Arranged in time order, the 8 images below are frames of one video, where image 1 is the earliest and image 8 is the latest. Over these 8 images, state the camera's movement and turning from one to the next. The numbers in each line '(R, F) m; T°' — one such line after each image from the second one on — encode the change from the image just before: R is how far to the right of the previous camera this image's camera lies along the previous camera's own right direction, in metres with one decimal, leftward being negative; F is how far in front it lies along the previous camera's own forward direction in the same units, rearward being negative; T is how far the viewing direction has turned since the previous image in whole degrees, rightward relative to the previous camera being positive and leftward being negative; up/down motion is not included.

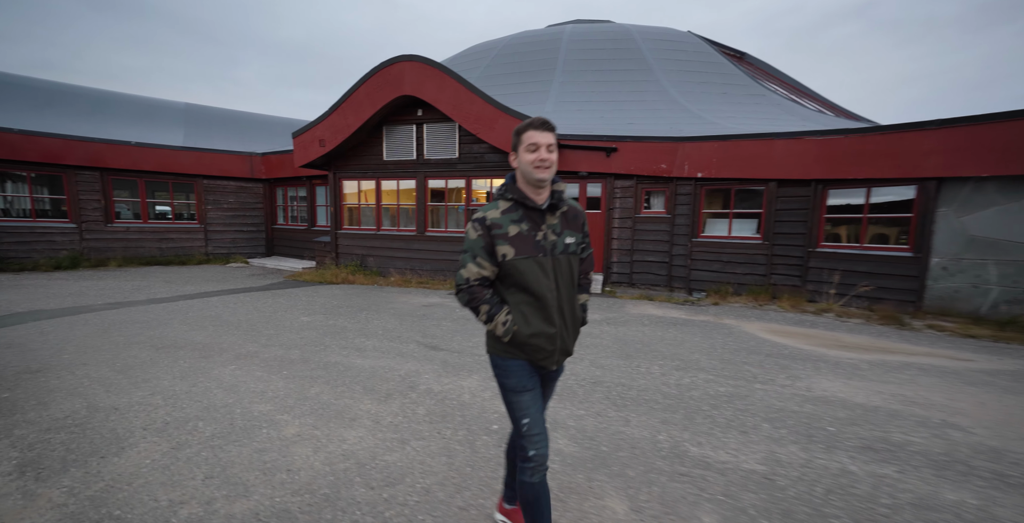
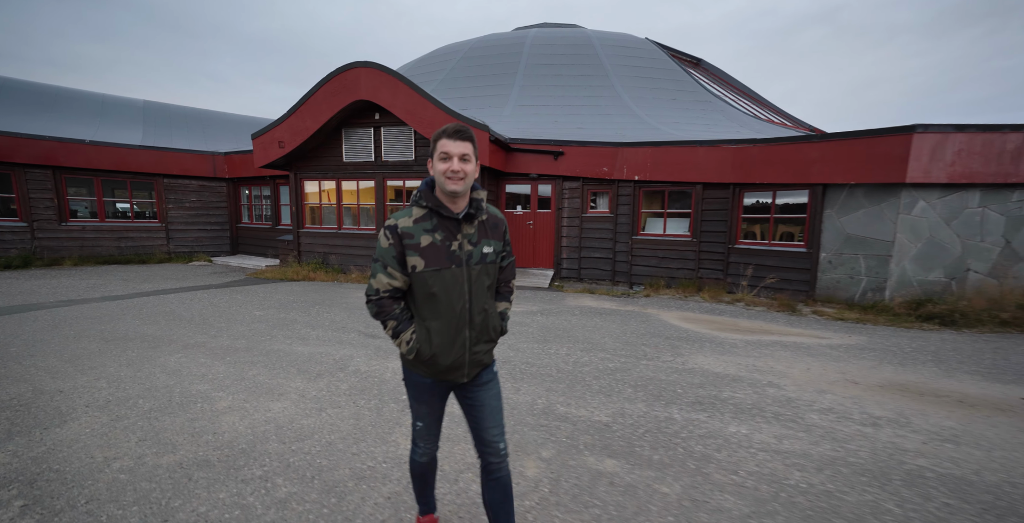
(+0.7, -0.6) m; +3°
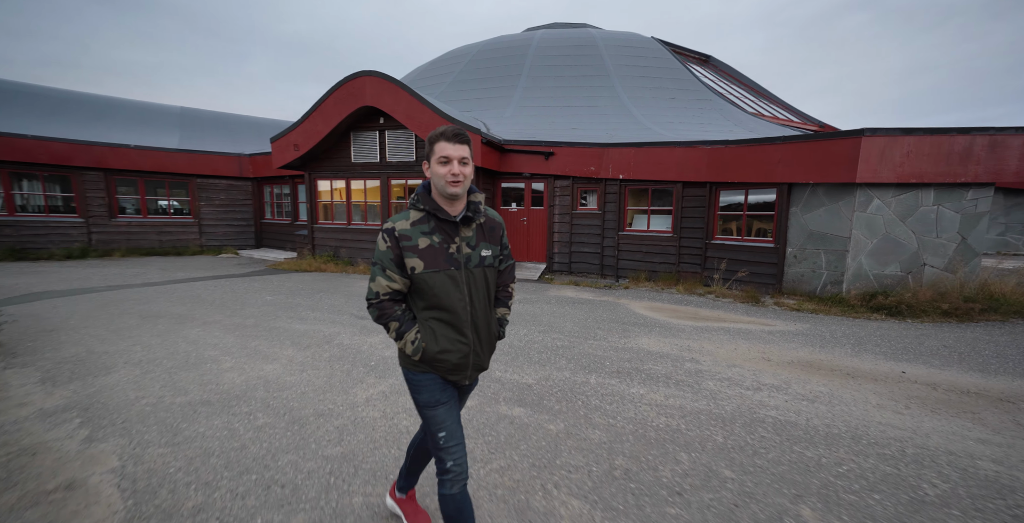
(+0.8, -0.7) m; -3°
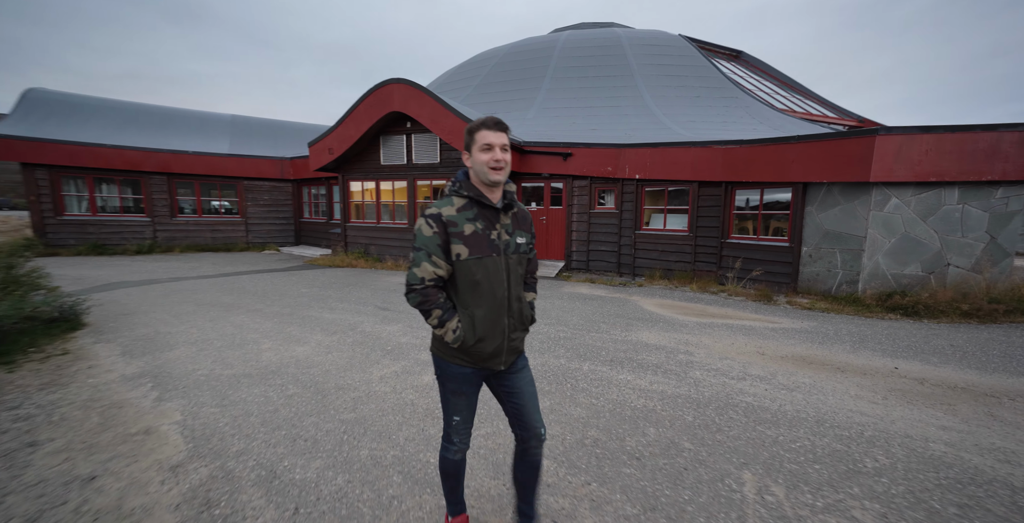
(+0.3, -0.4) m; -4°
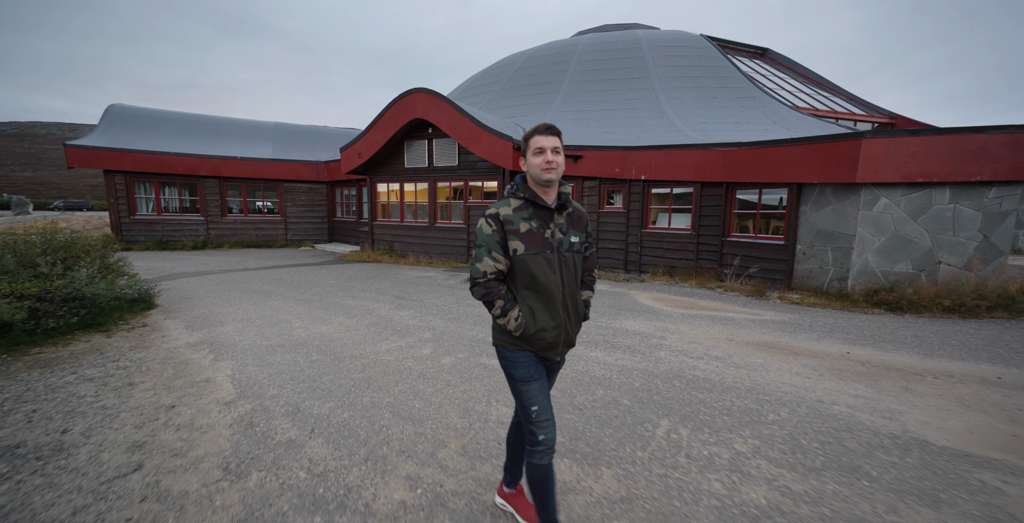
(+0.5, -0.7) m; -4°
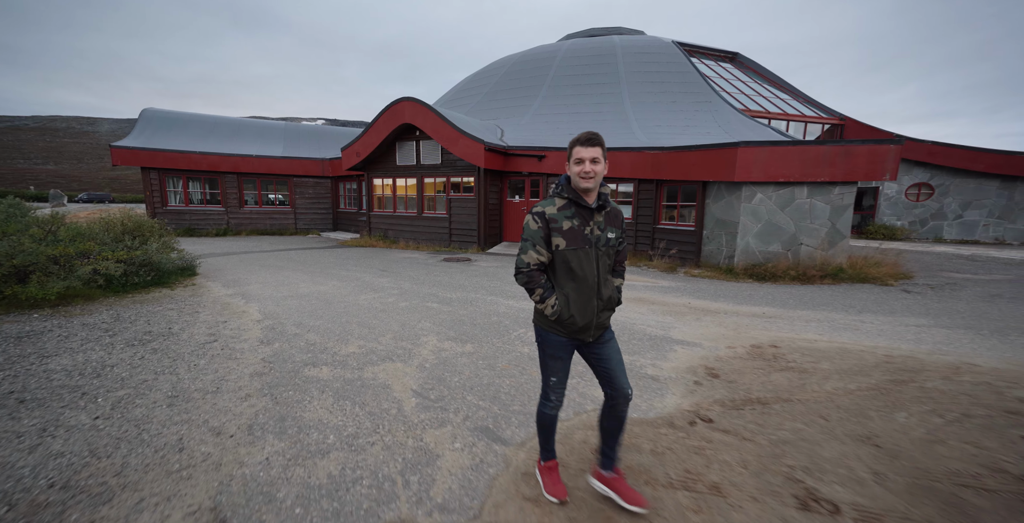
(+1.1, -2.1) m; -1°
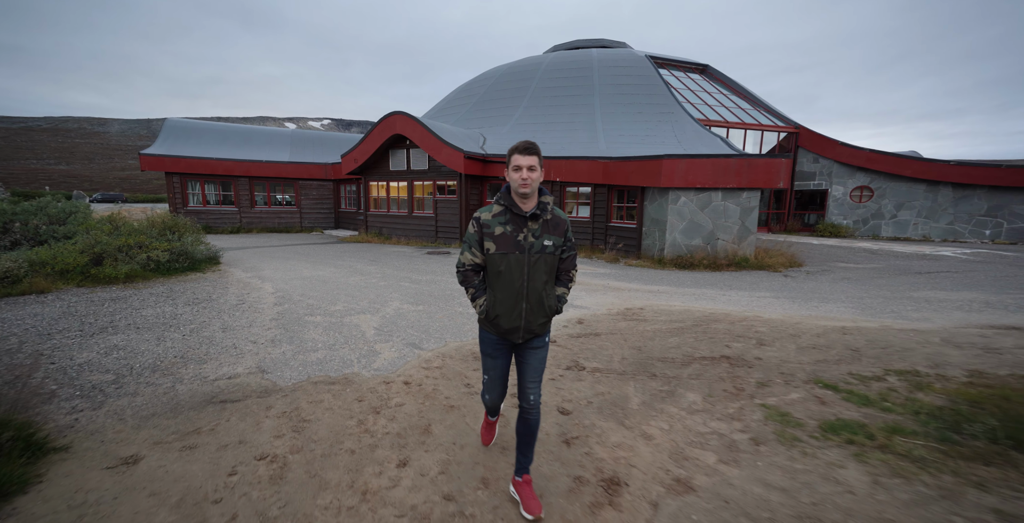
(+1.0, -1.9) m; -1°
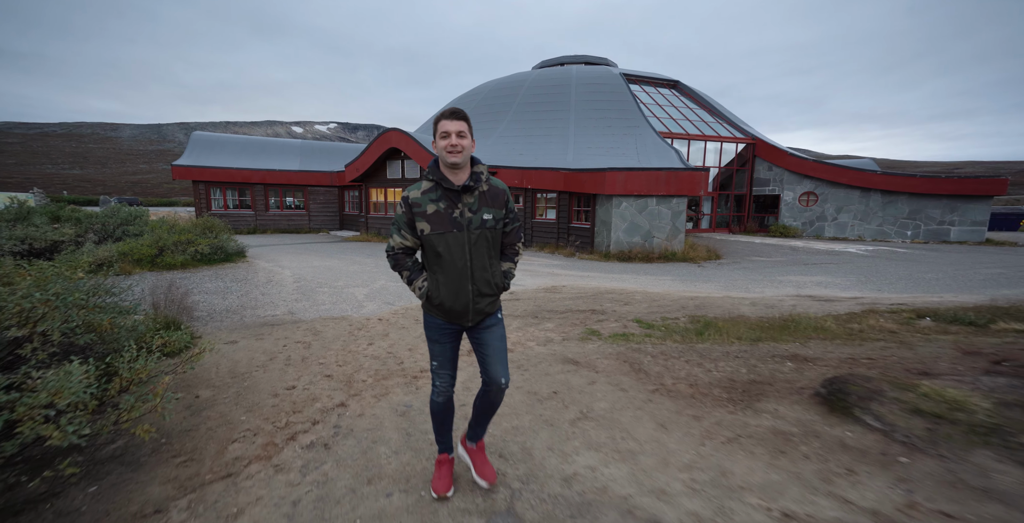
(+1.0, -2.3) m; -1°
